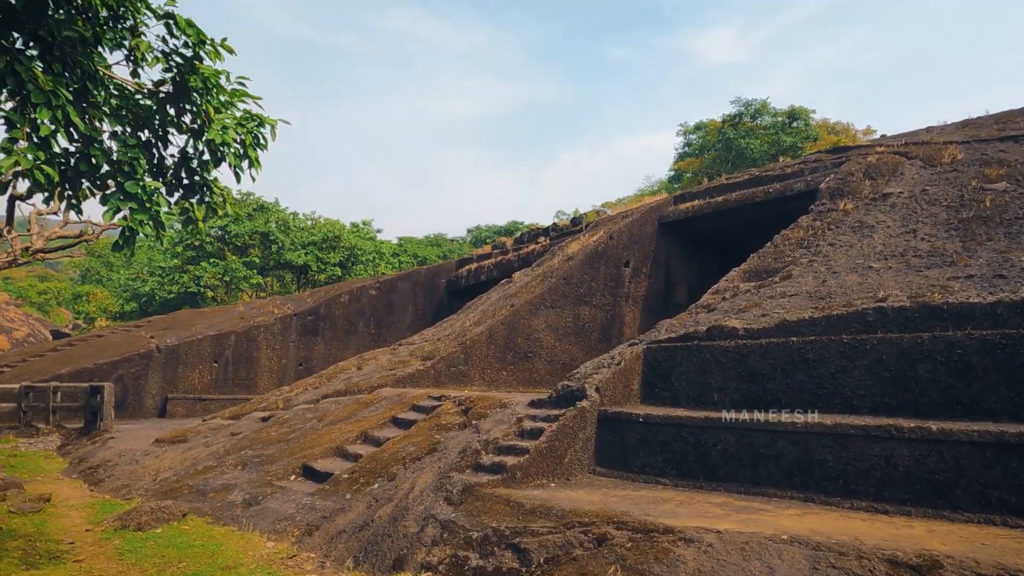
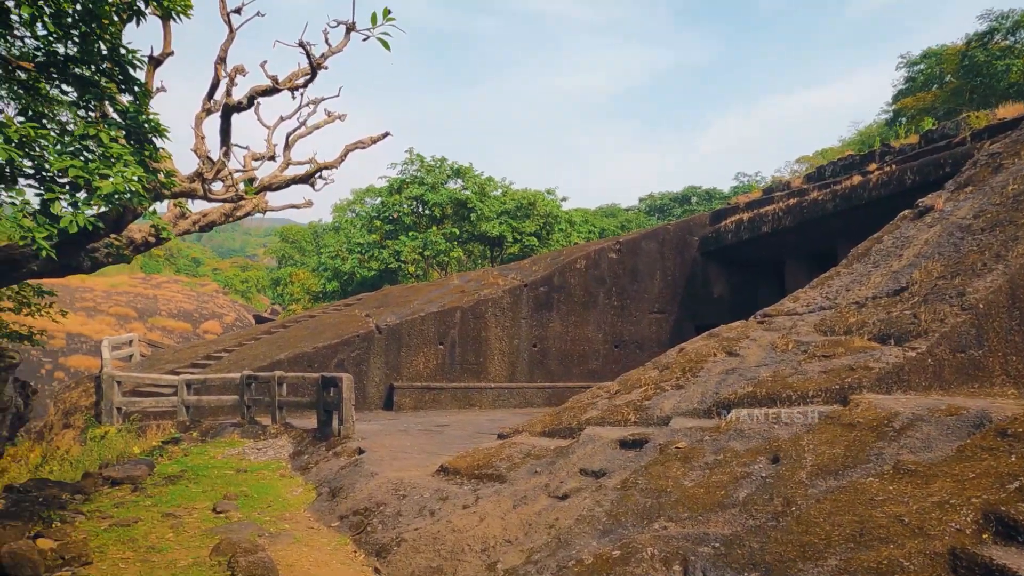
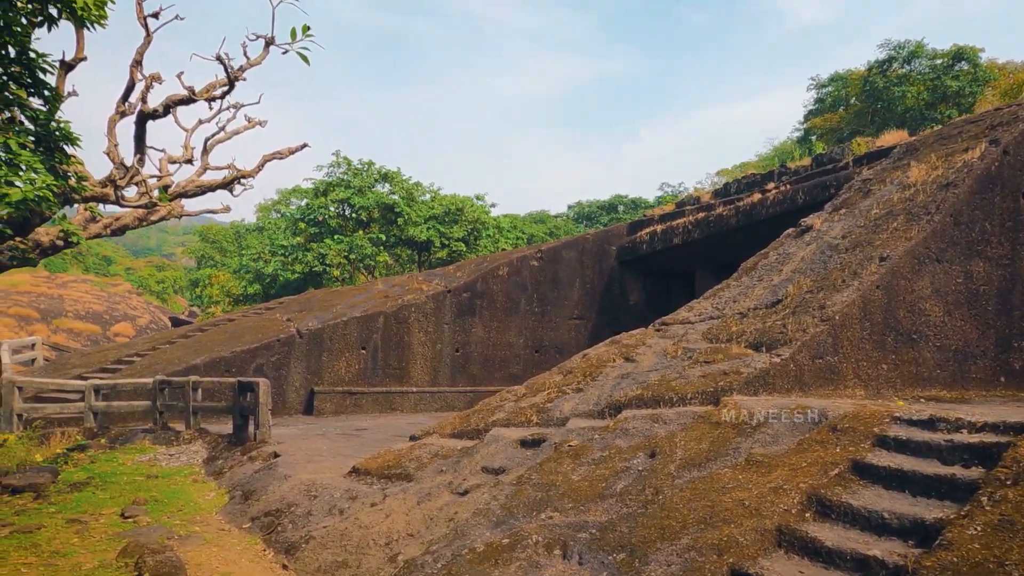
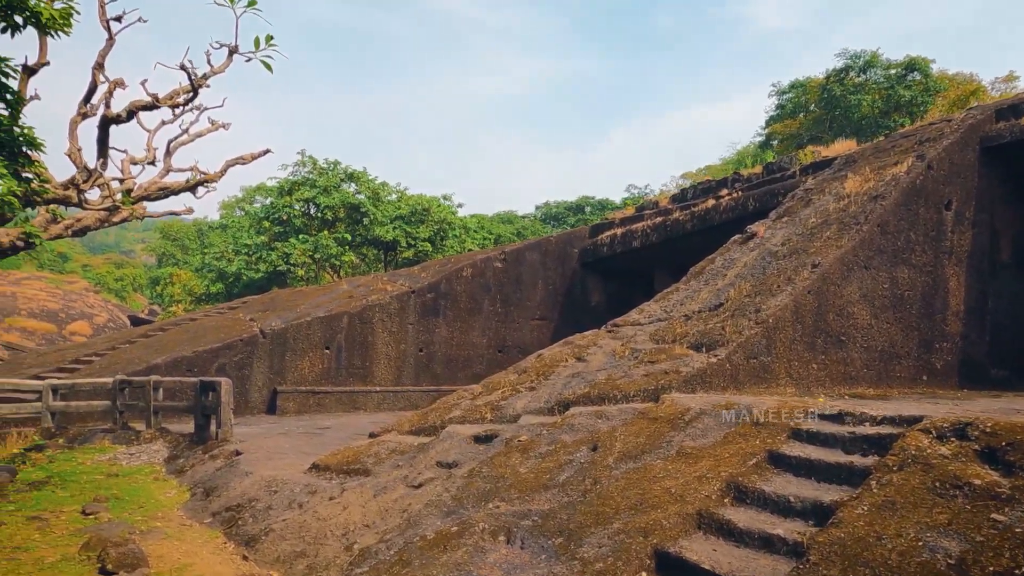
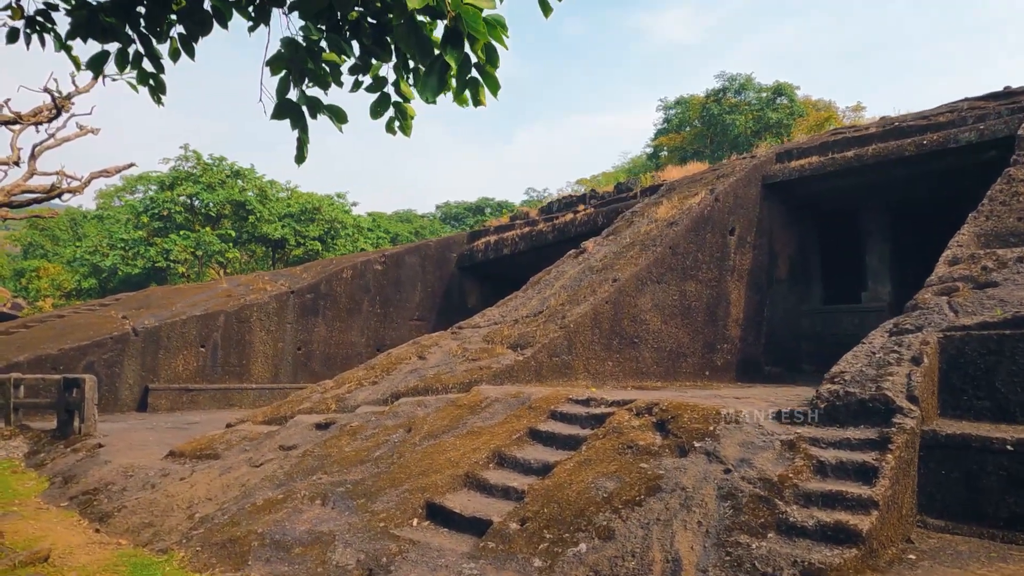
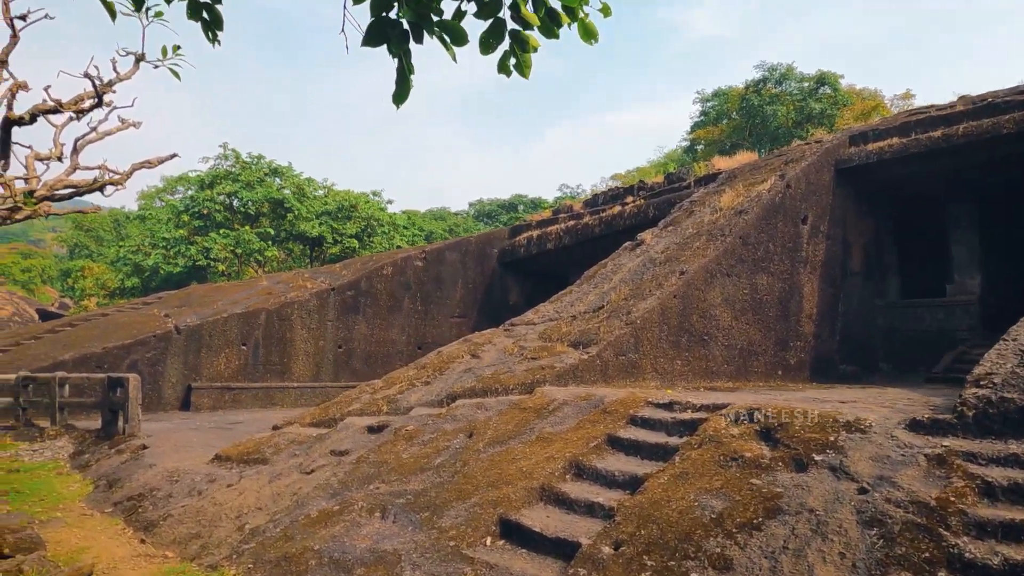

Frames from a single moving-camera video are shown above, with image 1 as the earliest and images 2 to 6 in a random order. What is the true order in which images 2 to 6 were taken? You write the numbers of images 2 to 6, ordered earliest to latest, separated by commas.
5, 6, 4, 3, 2
